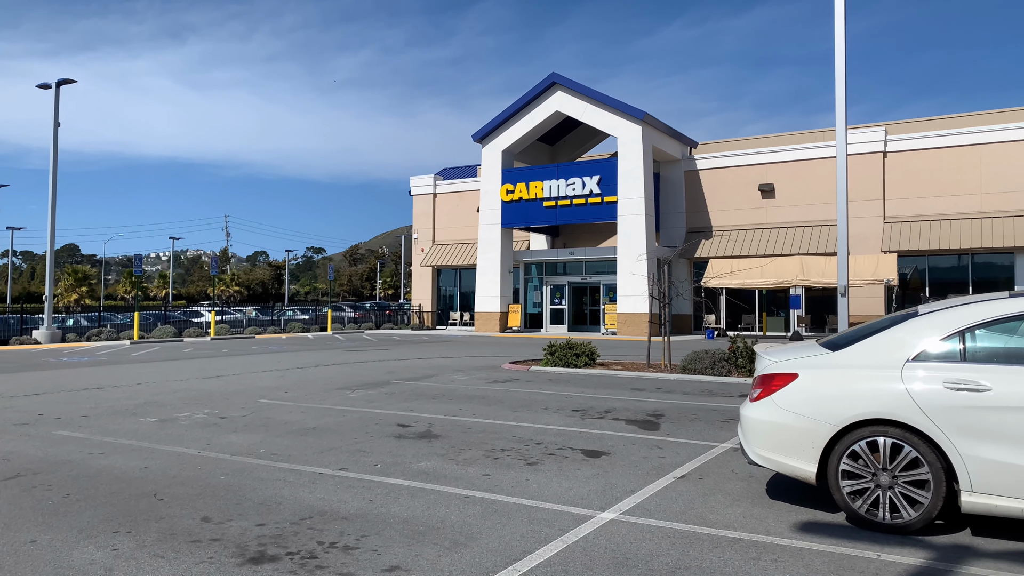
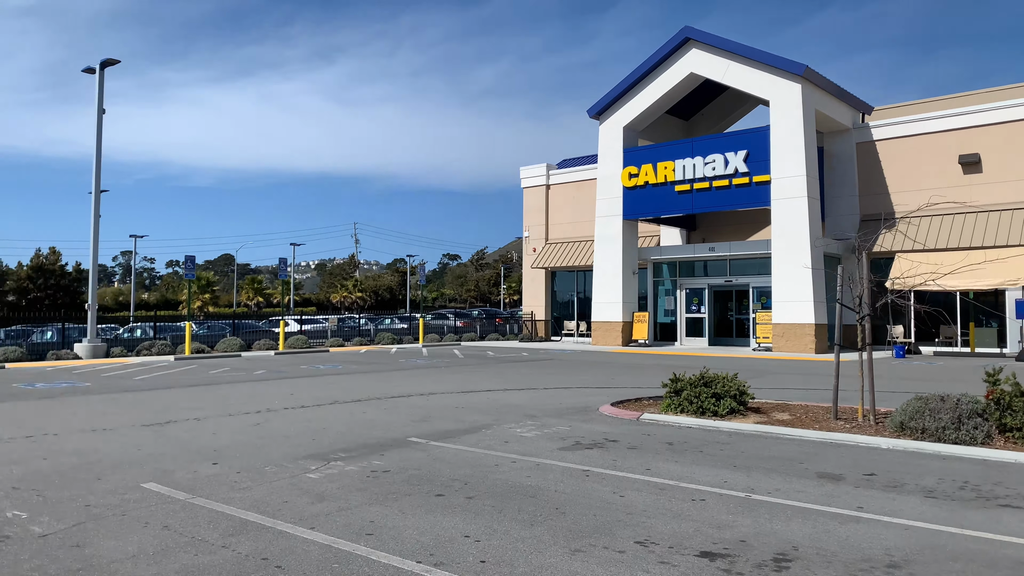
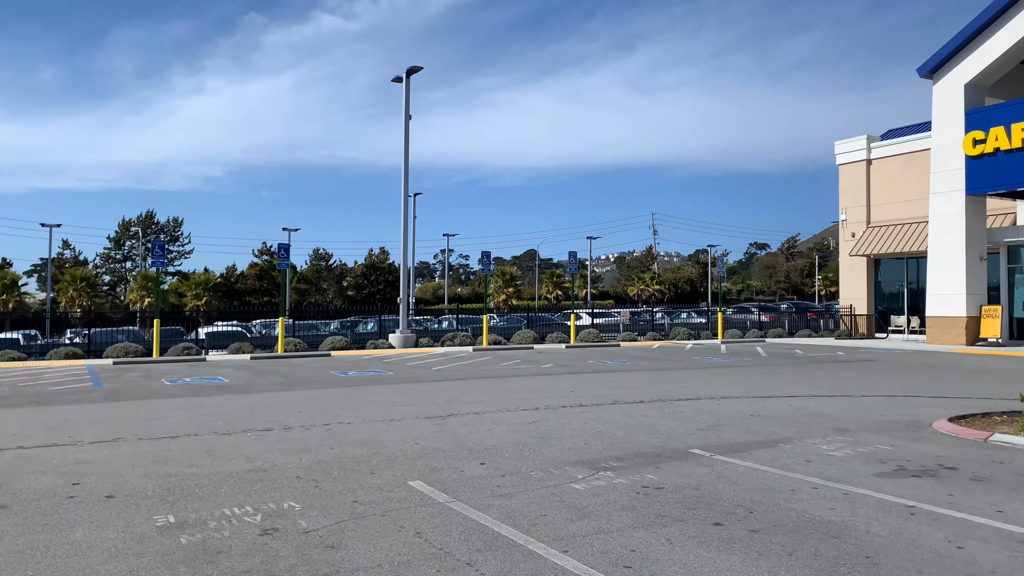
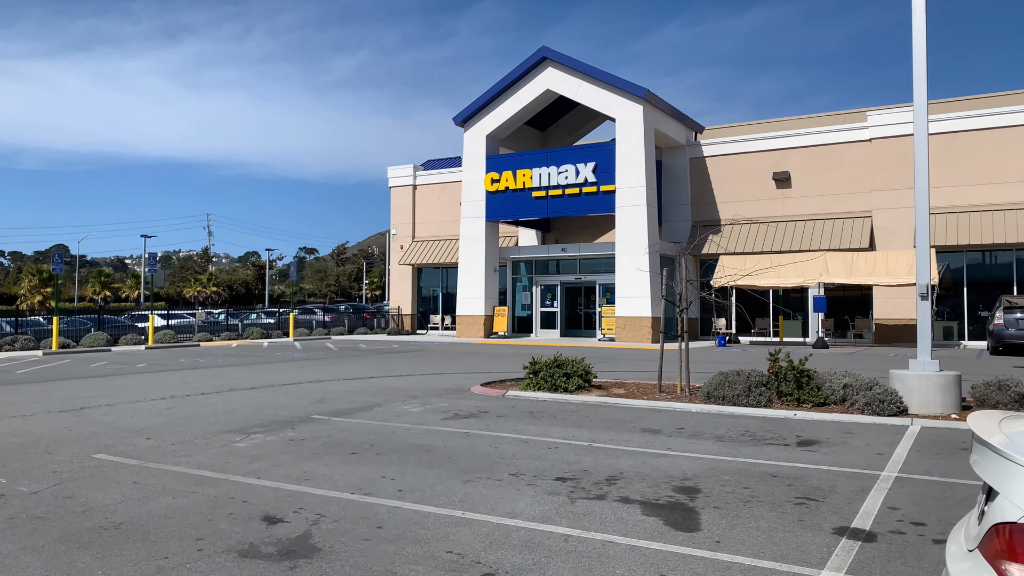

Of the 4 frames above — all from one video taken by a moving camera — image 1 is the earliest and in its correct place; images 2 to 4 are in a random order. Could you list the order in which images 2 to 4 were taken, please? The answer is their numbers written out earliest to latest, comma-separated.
4, 2, 3
